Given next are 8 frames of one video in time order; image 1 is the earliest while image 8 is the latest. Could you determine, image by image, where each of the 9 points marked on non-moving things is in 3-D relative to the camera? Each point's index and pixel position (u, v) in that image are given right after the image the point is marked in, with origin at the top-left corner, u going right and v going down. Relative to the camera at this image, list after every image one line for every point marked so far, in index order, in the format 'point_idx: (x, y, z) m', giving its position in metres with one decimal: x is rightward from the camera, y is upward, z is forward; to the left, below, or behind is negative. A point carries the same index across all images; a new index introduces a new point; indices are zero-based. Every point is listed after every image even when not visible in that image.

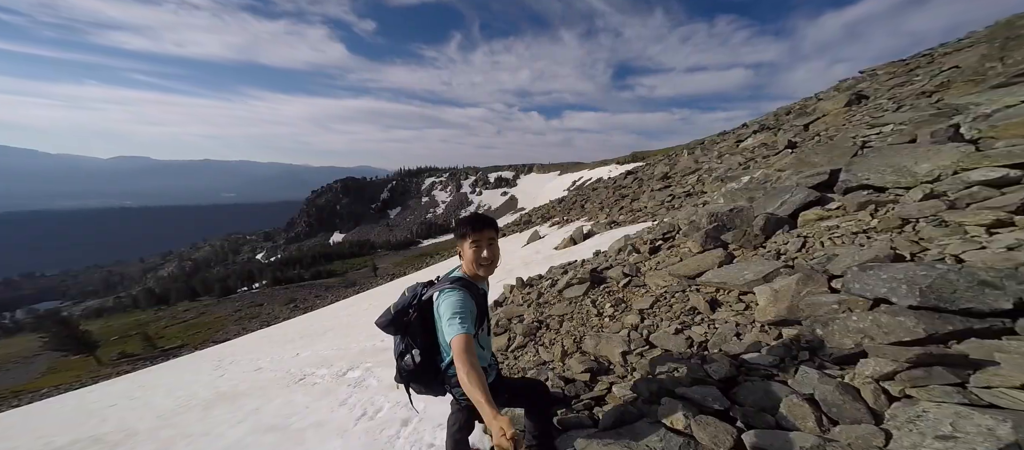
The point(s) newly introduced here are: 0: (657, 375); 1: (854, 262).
0: (+1.3, -1.4, +2.8) m
1: (+2.8, -0.3, +2.5) m
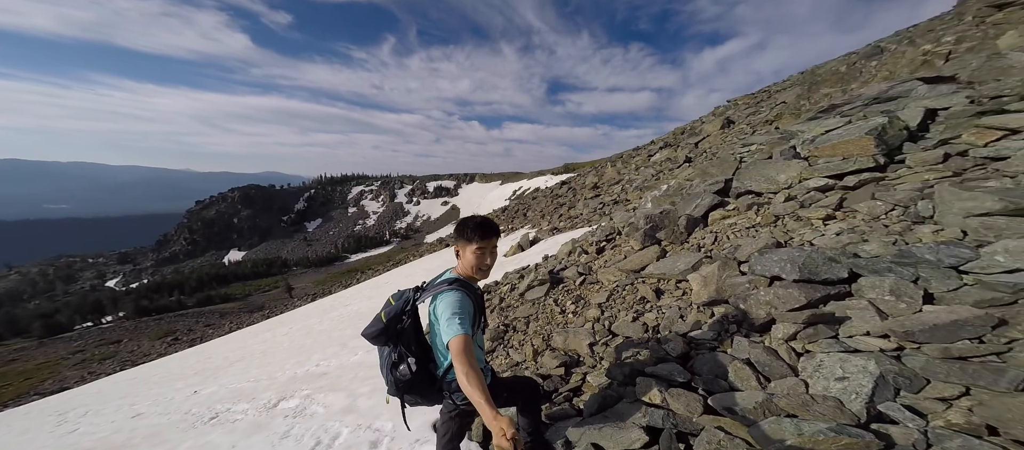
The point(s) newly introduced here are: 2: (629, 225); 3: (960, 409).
0: (+1.1, -1.4, +3.3) m
1: (+2.6, -0.3, +3.3) m
2: (+2.0, 0.0, +5.1) m
3: (+2.2, -1.0, +1.6) m
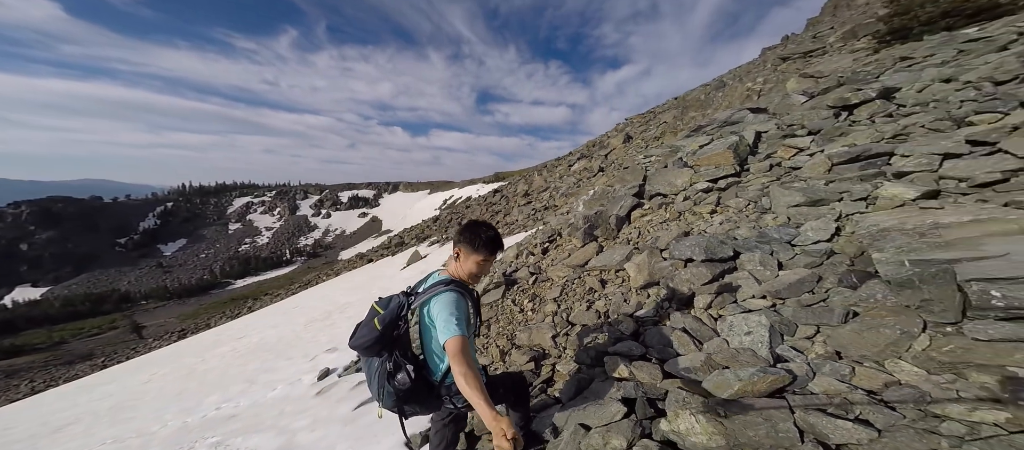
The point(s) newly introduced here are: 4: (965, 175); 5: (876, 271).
0: (+0.9, -1.4, +3.9) m
1: (+2.2, -0.2, +4.4) m
2: (+1.0, 0.0, +5.9) m
3: (+2.4, -1.0, +2.6) m
4: (+4.4, +0.5, +3.1) m
5: (+3.1, -0.4, +2.8) m
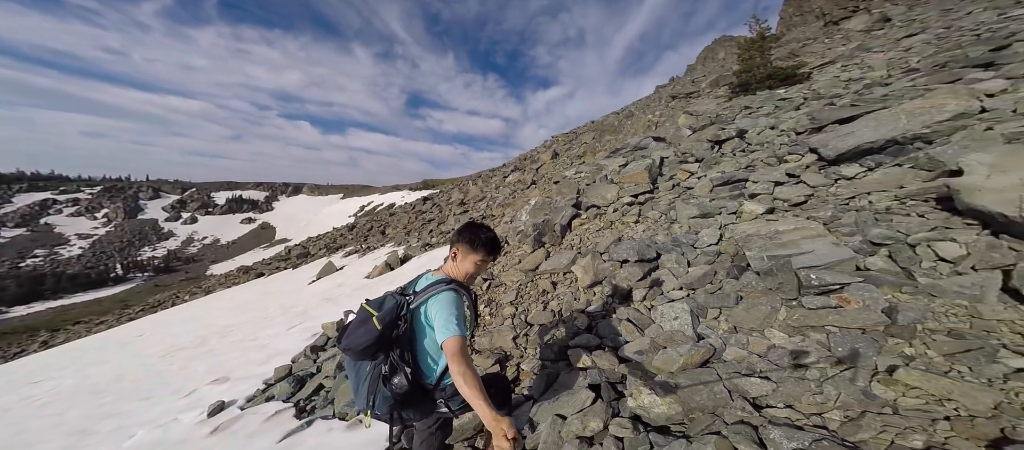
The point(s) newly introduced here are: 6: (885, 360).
0: (+0.5, -1.6, +4.5) m
1: (+1.6, -0.3, +5.3) m
2: (0.0, -0.1, +6.4) m
3: (+2.3, -1.1, +3.7) m
4: (+4.0, +0.4, +4.7) m
5: (+2.9, -0.5, +4.0) m
6: (+3.1, -1.2, +2.8) m
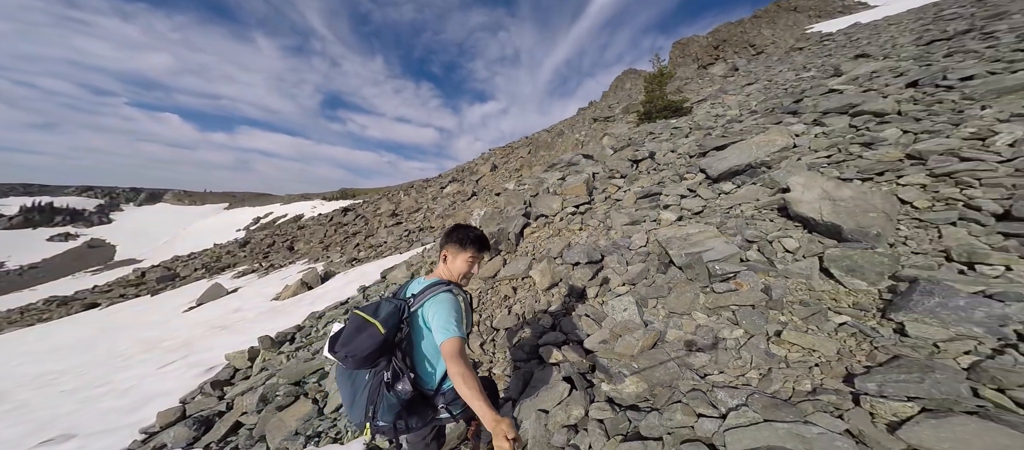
0: (+0.1, -1.7, +4.8) m
1: (+0.8, -0.4, +5.9) m
2: (-1.0, -0.3, +6.6) m
3: (+2.1, -1.2, +4.6) m
4: (+3.3, +0.3, +6.1) m
5: (+2.5, -0.6, +5.1) m
6: (+3.1, -1.2, +3.9) m
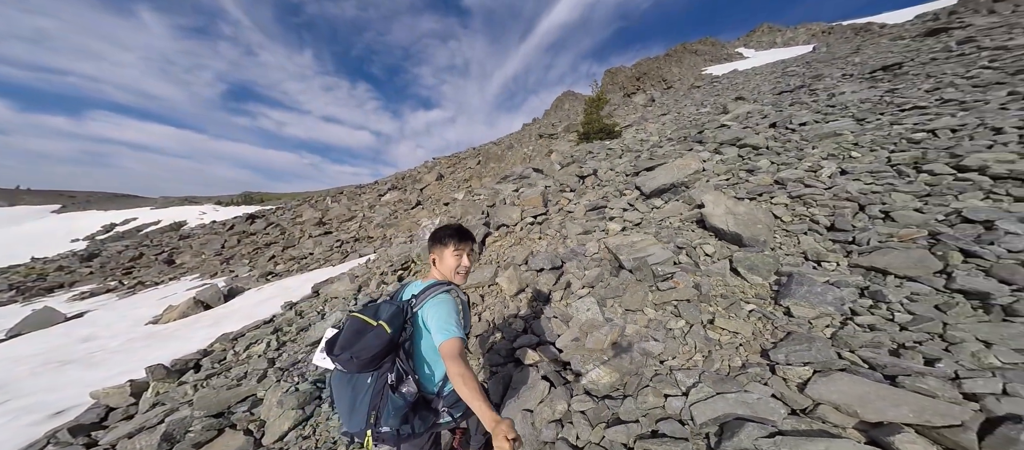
0: (-0.3, -1.8, +4.9) m
1: (+0.2, -0.6, +6.3) m
2: (-1.8, -0.5, +6.4) m
3: (+1.7, -1.3, +5.2) m
4: (+2.5, +0.1, +7.0) m
5: (+2.0, -0.7, +5.9) m
6: (+2.8, -1.3, +4.9) m
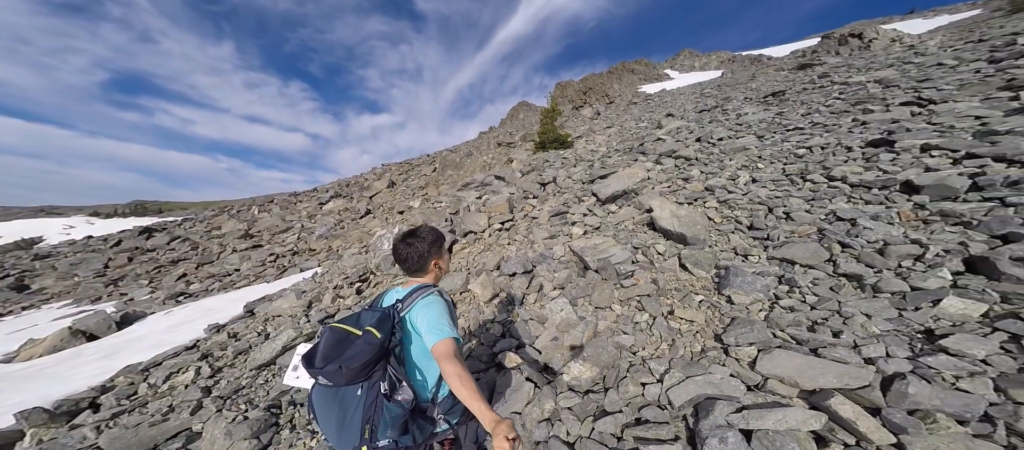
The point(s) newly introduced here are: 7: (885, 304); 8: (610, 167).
0: (-0.6, -1.9, +4.8) m
1: (-0.4, -0.7, +6.3) m
2: (-2.4, -0.7, +6.1) m
3: (+1.3, -1.3, +5.5) m
4: (+1.7, +0.1, +7.5) m
5: (+1.4, -0.8, +6.2) m
6: (+2.5, -1.3, +5.4) m
7: (+5.5, -1.1, +4.8) m
8: (+2.8, +1.7, +9.7) m
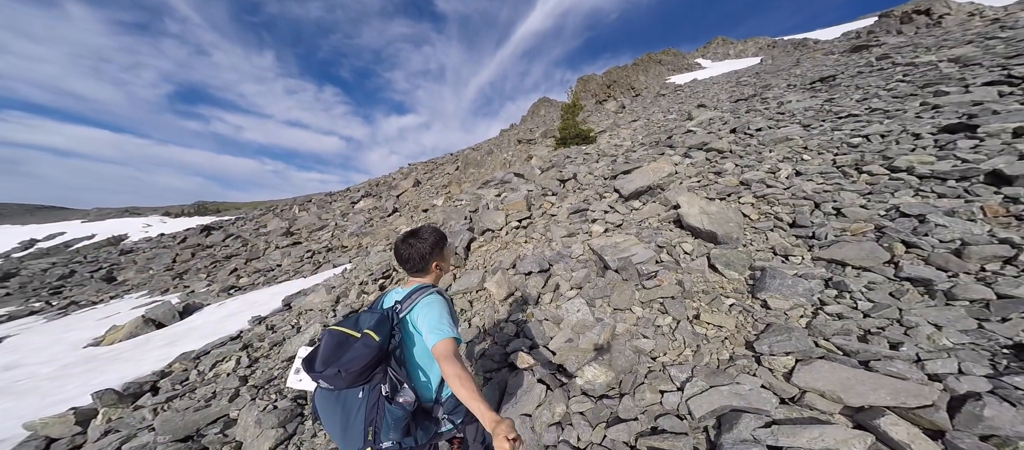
0: (-0.4, -1.9, +4.8) m
1: (-0.1, -0.7, +6.2) m
2: (-2.1, -0.6, +6.2) m
3: (+1.5, -1.3, +5.3) m
4: (+2.2, +0.1, +7.2) m
5: (+1.7, -0.7, +5.9) m
6: (+2.7, -1.3, +5.0) m
7: (+5.6, -1.1, +4.2) m
8: (+3.5, +1.8, +9.3) m
